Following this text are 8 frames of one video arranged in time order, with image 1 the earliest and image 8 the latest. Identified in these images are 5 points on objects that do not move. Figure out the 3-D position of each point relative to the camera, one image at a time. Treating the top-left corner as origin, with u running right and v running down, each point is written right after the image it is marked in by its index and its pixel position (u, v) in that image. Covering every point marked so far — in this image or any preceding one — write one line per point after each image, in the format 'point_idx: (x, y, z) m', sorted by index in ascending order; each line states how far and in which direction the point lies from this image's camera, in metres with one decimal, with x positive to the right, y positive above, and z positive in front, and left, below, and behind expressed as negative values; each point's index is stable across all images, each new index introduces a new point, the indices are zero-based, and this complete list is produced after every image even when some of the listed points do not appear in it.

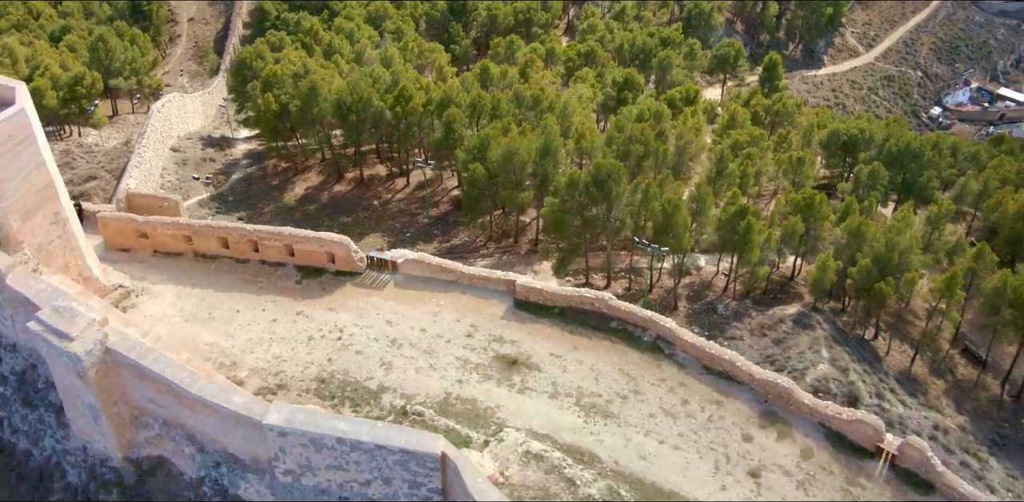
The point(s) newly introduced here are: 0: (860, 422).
0: (+4.7, -2.3, +13.8) m
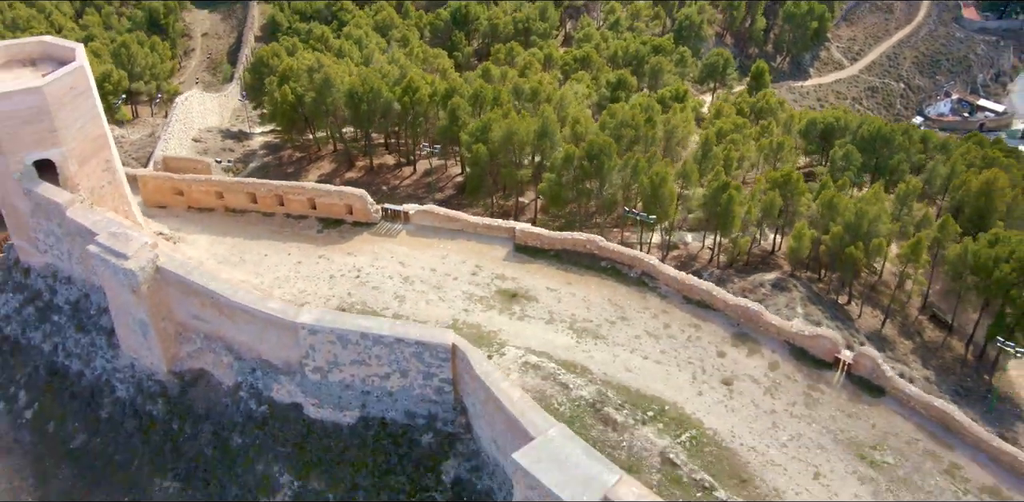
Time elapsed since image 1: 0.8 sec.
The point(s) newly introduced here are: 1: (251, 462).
0: (+4.7, -1.3, +15.7) m
1: (-3.8, -3.1, +15.1) m
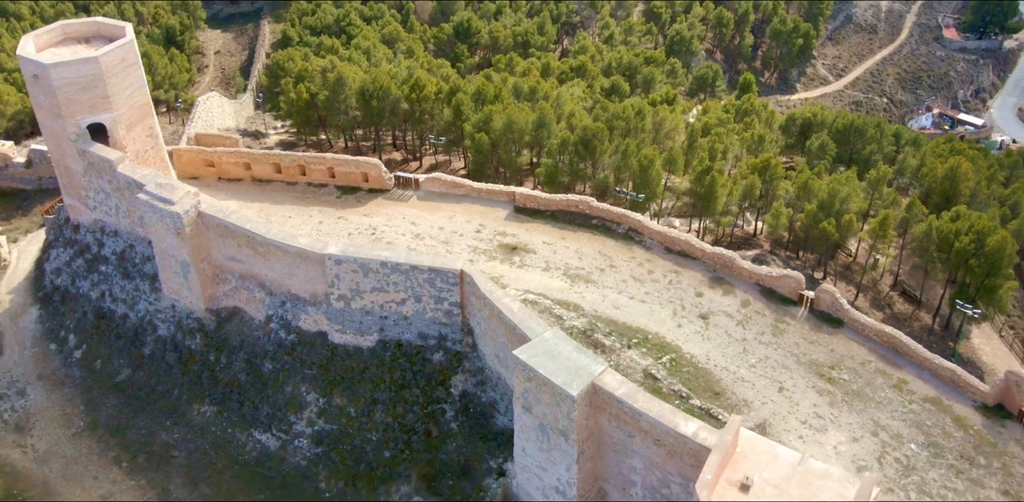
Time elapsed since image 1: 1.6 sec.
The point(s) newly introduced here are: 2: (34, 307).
0: (+4.7, -0.5, +17.6) m
1: (-3.8, -2.2, +17.0) m
2: (-9.3, -1.1, +20.0) m
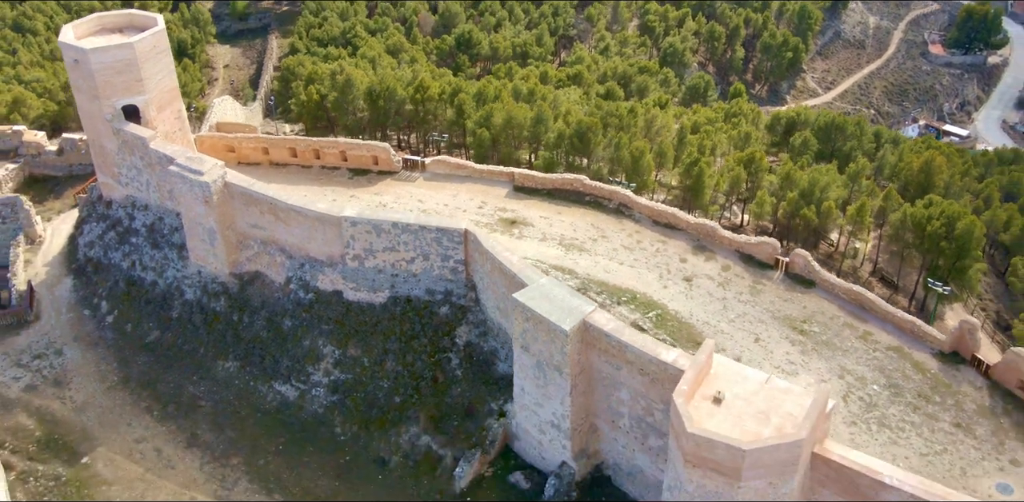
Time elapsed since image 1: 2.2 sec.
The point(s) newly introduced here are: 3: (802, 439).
0: (+4.7, +0.1, +19.2) m
1: (-3.8, -1.6, +18.5) m
2: (-9.3, -0.6, +21.5) m
3: (+3.4, -2.2, +11.8) m
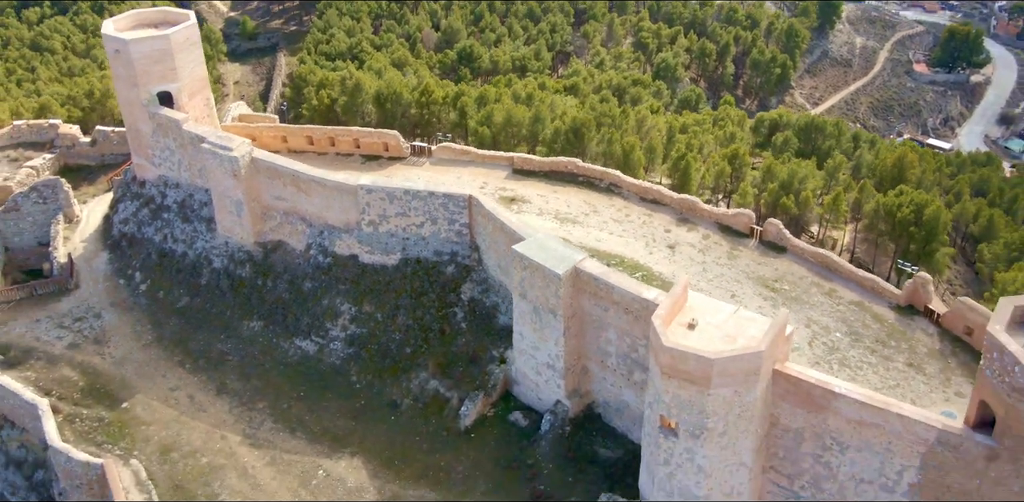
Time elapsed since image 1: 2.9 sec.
0: (+4.7, +0.8, +21.2) m
1: (-3.8, -0.9, +20.4) m
2: (-9.3, 0.0, +23.4) m
3: (+3.4, -1.3, +13.7) m
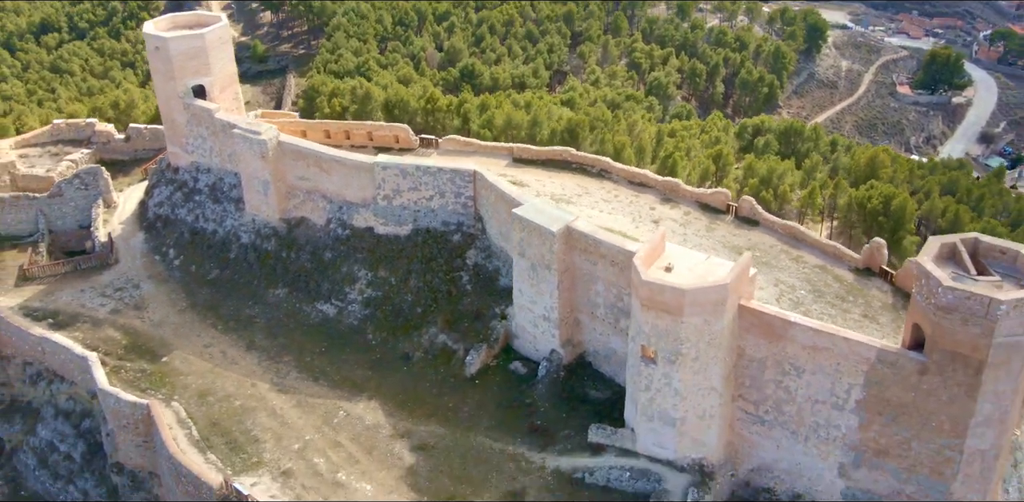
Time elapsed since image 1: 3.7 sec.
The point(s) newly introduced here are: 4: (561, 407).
0: (+4.7, +1.3, +23.5) m
1: (-3.8, -0.3, +22.7) m
2: (-9.4, +0.5, +25.7) m
3: (+3.4, -0.5, +16.0) m
4: (+0.9, -3.0, +19.4) m
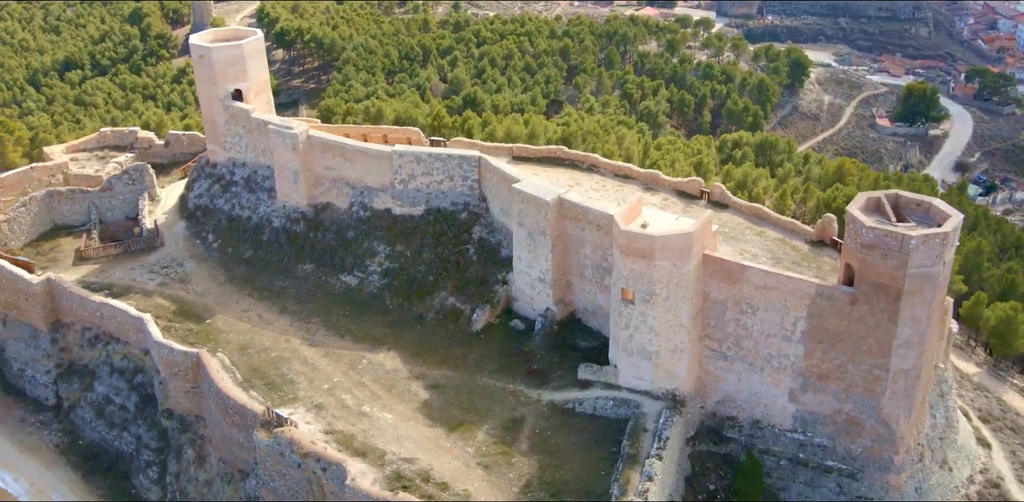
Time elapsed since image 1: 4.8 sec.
0: (+4.7, +1.8, +26.8) m
1: (-3.8, +0.2, +25.9) m
2: (-9.4, +0.8, +29.0) m
3: (+3.4, +0.4, +19.2) m
4: (+0.9, -2.3, +22.5) m
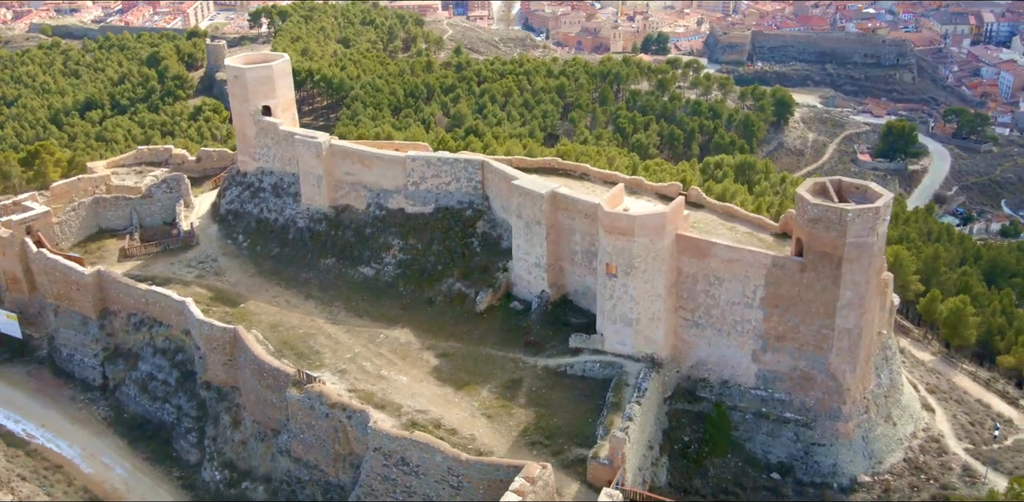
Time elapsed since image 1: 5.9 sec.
0: (+4.7, +1.9, +30.1) m
1: (-3.8, +0.3, +29.1) m
2: (-9.4, +0.8, +32.2) m
3: (+3.4, +0.9, +22.4) m
4: (+0.9, -1.9, +25.6) m
